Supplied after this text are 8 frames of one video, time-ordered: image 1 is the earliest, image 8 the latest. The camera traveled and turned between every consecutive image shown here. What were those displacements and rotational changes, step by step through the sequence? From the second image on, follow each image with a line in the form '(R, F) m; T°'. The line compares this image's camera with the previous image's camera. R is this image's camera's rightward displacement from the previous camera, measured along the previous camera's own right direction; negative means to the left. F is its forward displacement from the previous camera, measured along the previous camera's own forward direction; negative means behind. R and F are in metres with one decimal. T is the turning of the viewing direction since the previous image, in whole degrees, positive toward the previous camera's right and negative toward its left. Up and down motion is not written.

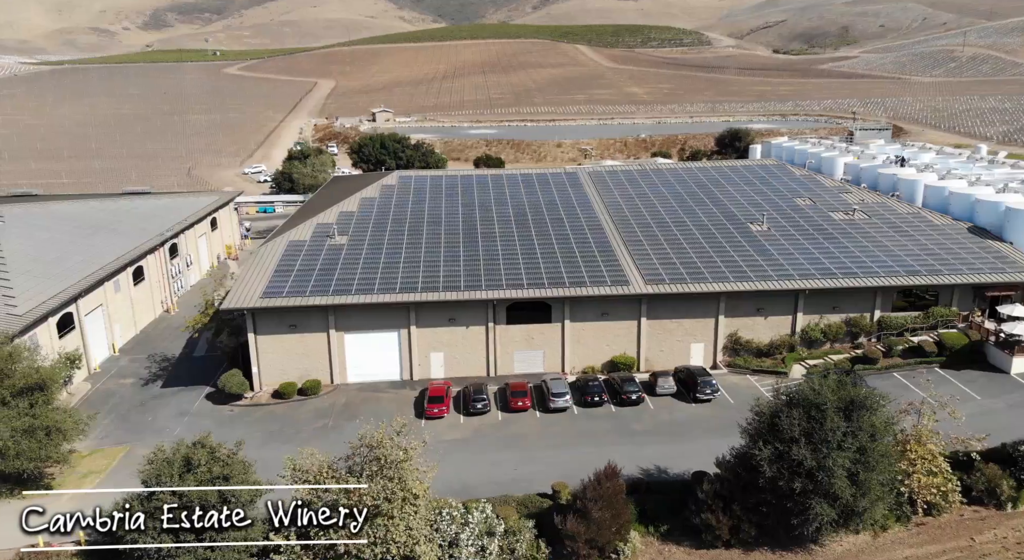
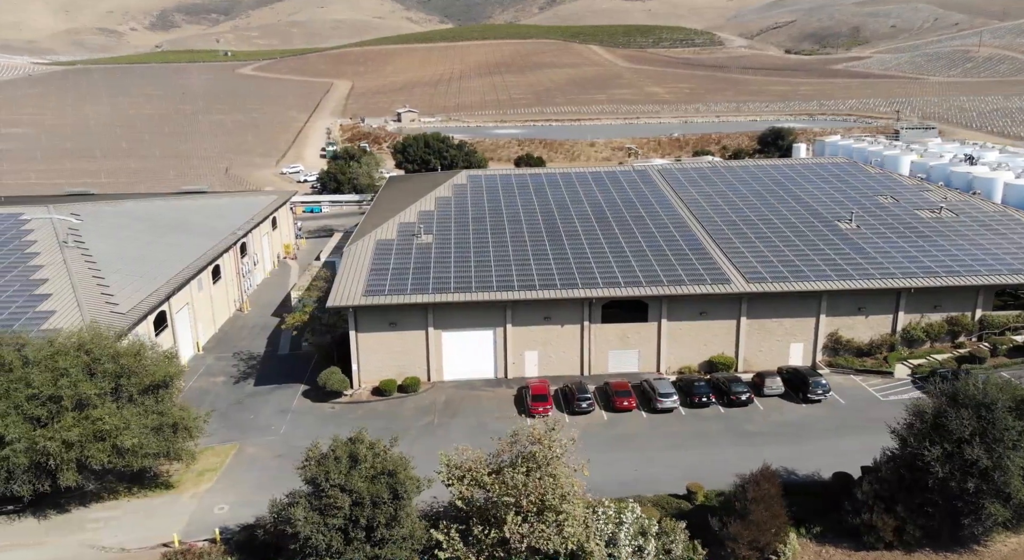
(-4.0, +0.2) m; 0°
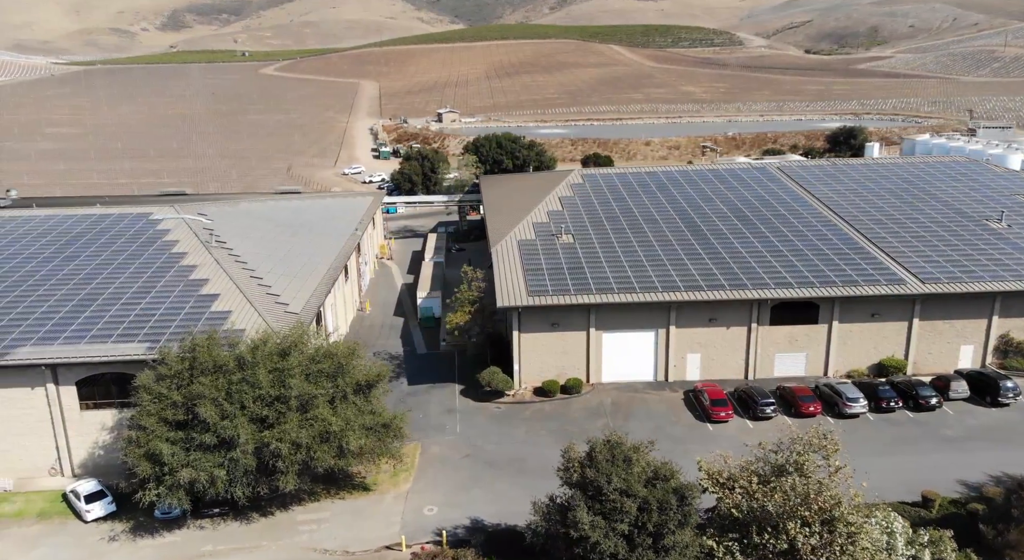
(-6.6, +0.4) m; 0°
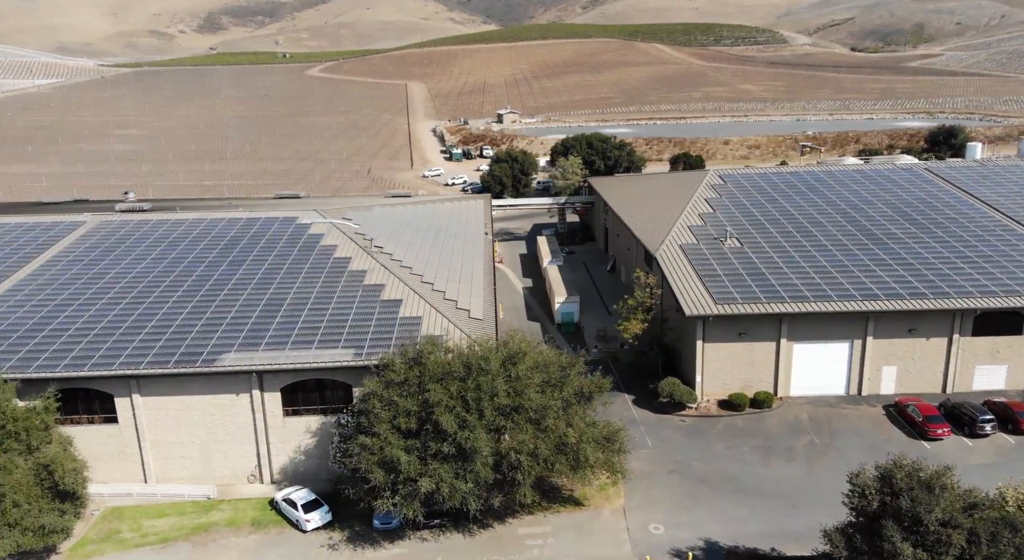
(-6.3, +0.6) m; -2°
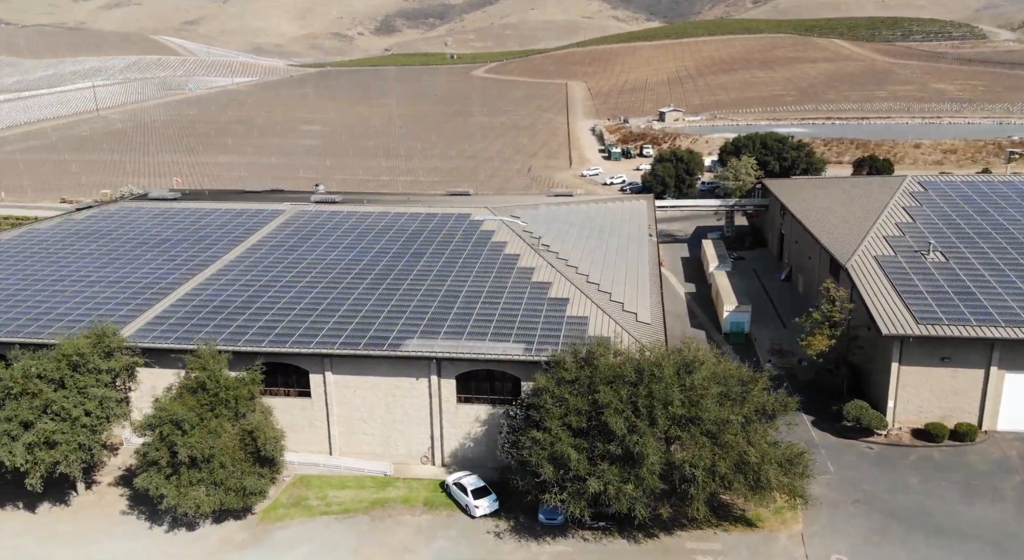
(-0.9, -0.1) m; -11°
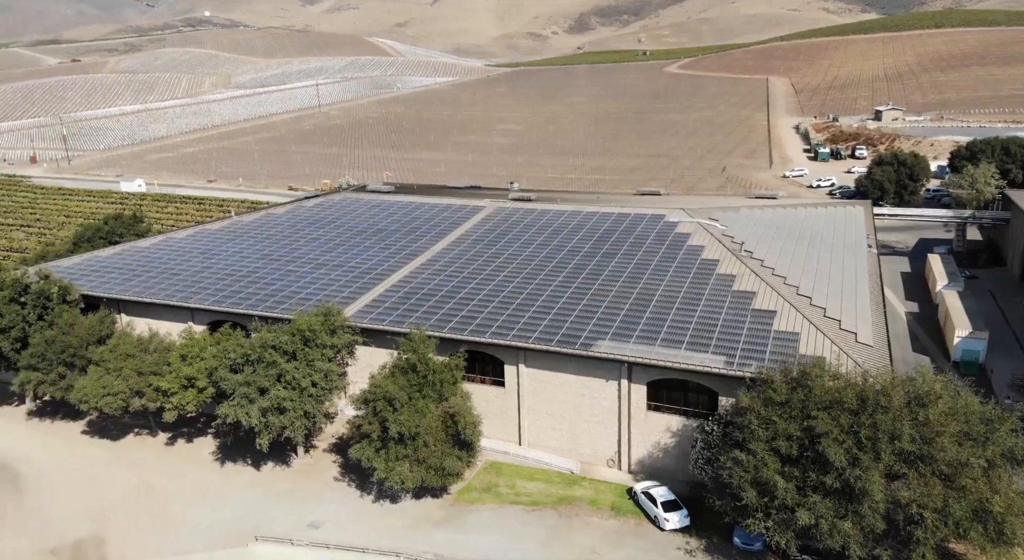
(-0.8, +0.2) m; -13°
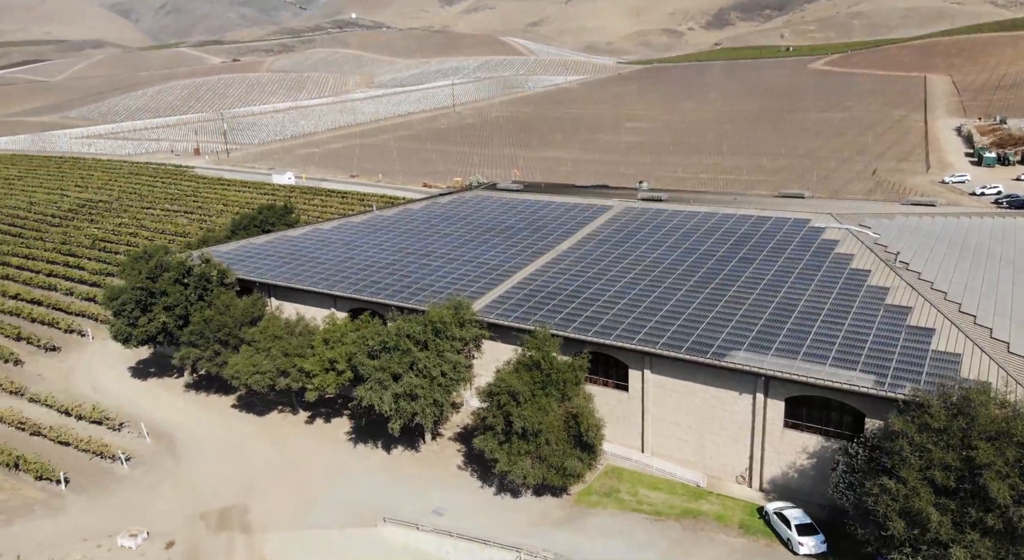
(-0.2, +0.3) m; -9°
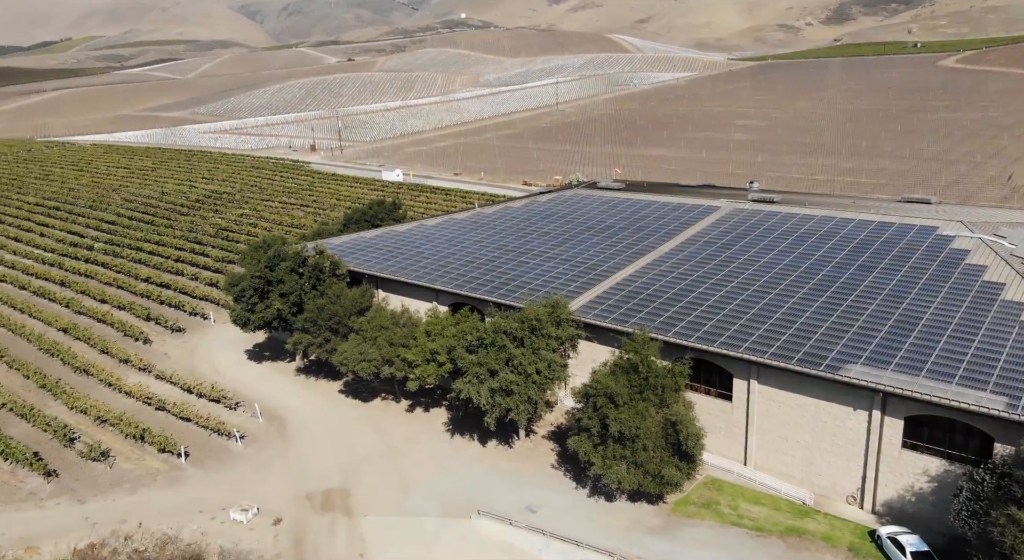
(-0.1, +0.2) m; -7°
